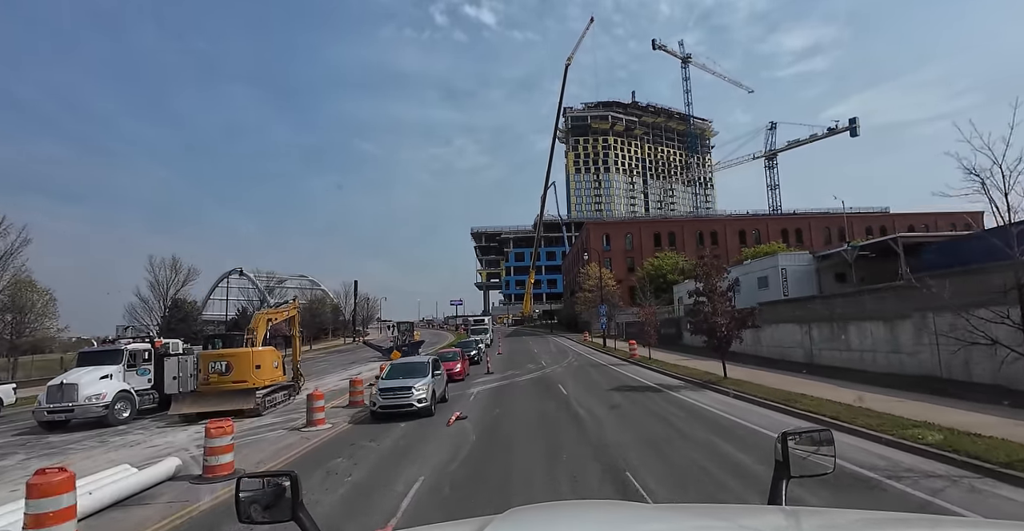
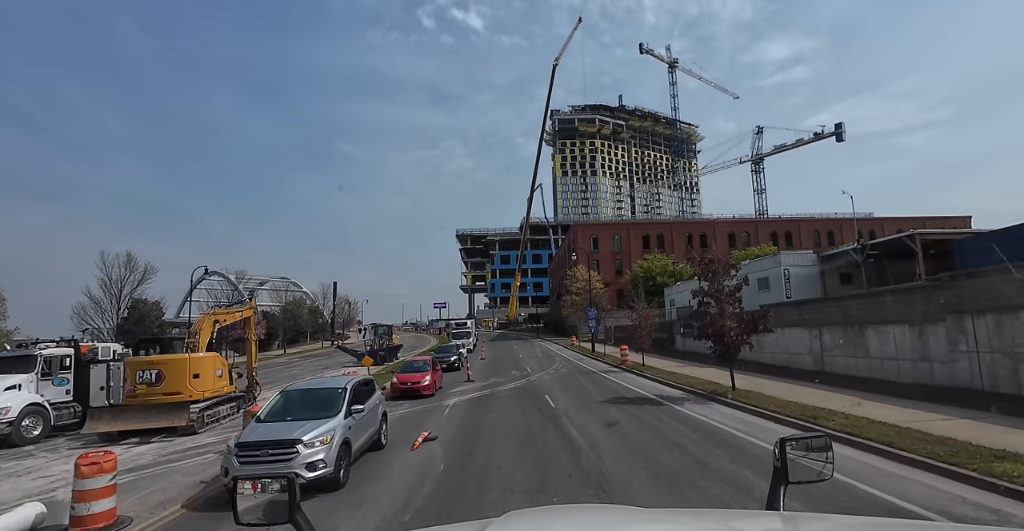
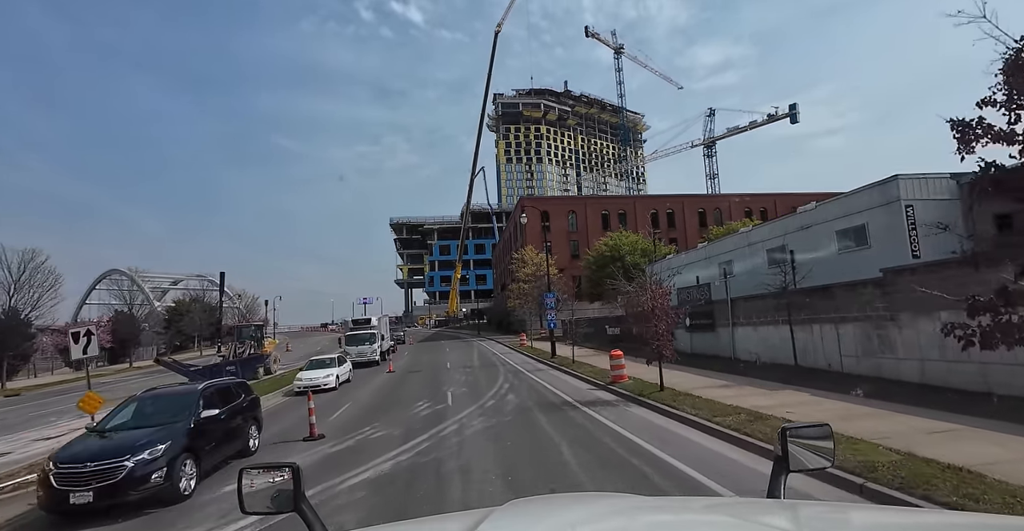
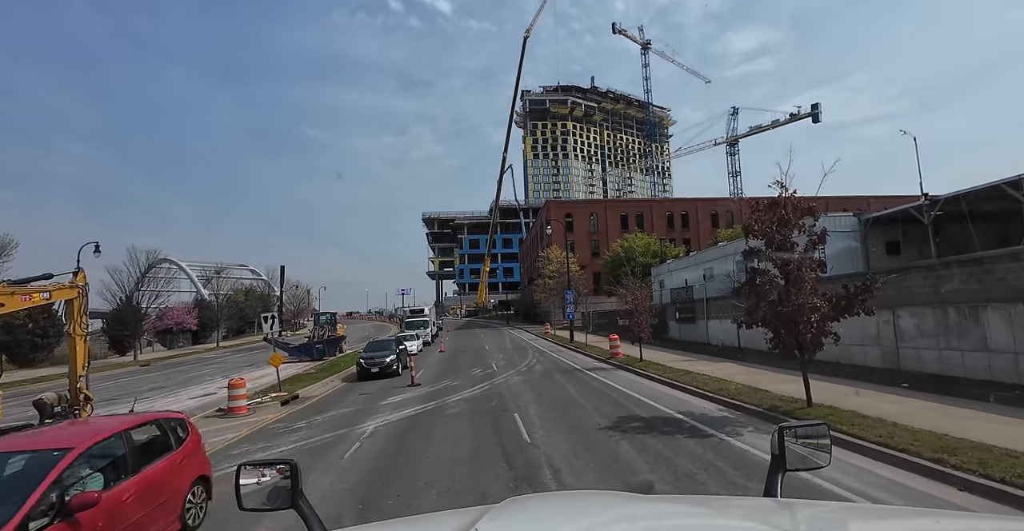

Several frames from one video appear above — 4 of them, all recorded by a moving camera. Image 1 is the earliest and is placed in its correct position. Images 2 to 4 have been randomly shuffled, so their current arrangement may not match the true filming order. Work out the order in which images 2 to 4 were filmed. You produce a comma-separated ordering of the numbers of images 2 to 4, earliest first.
2, 4, 3
